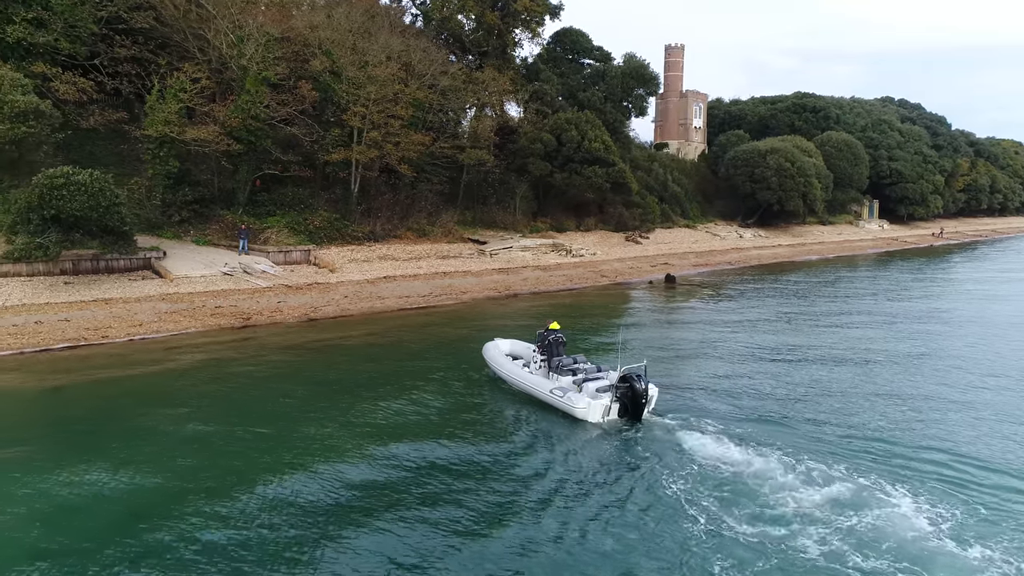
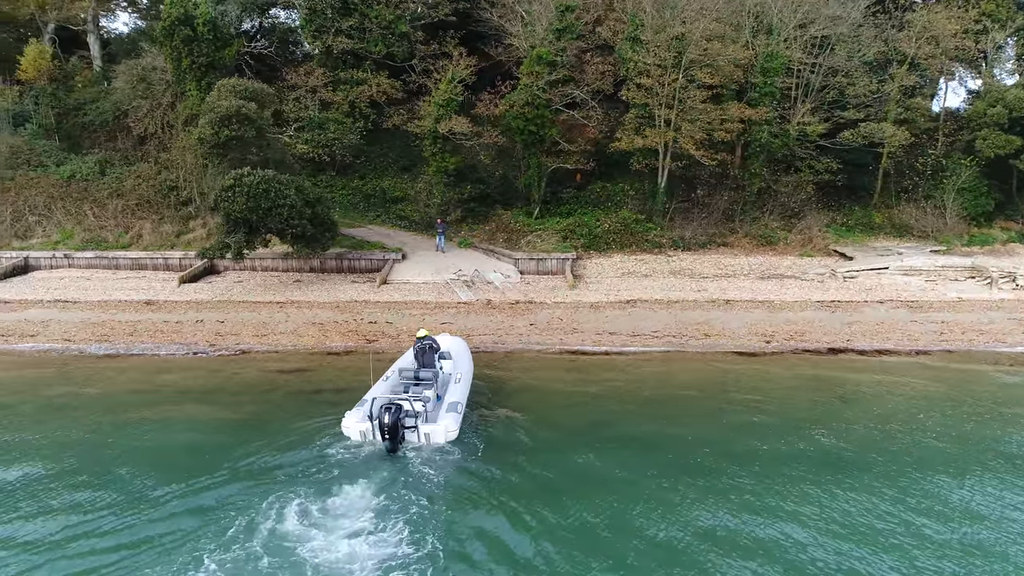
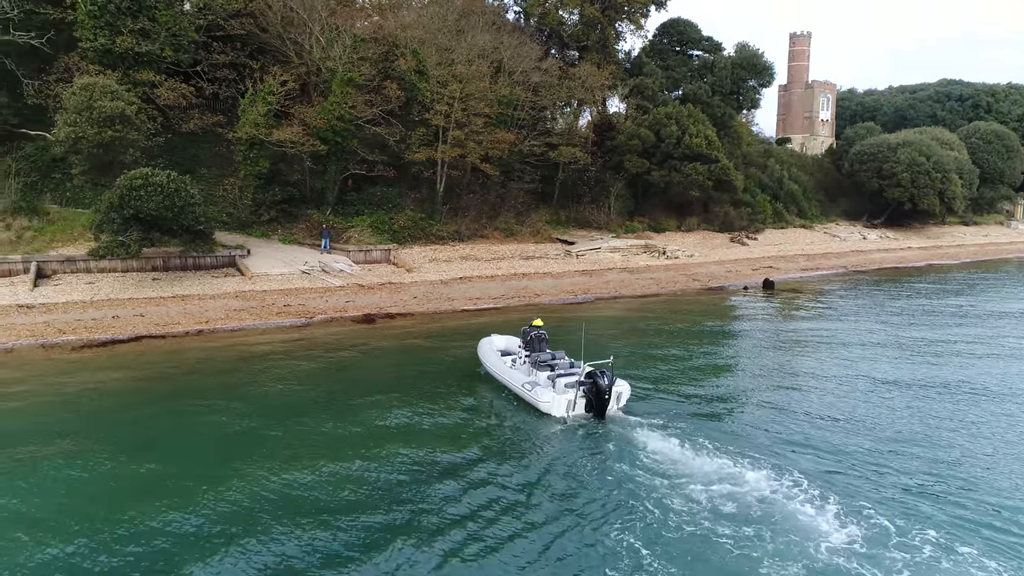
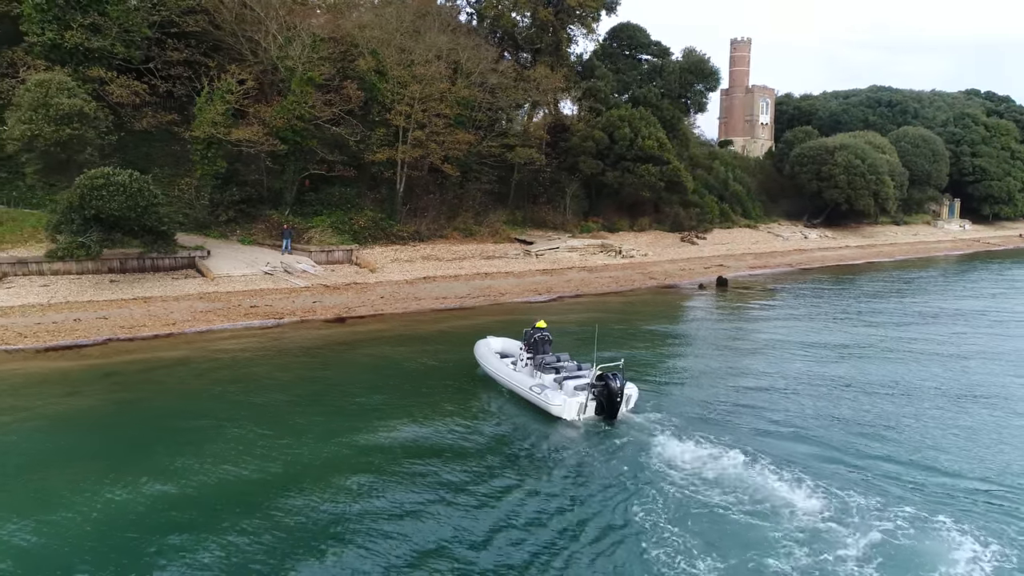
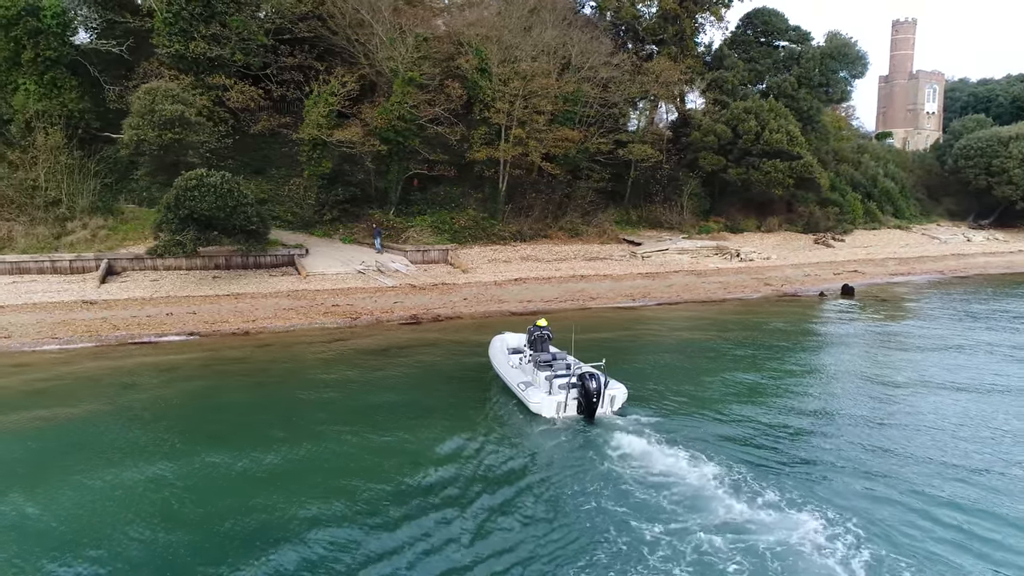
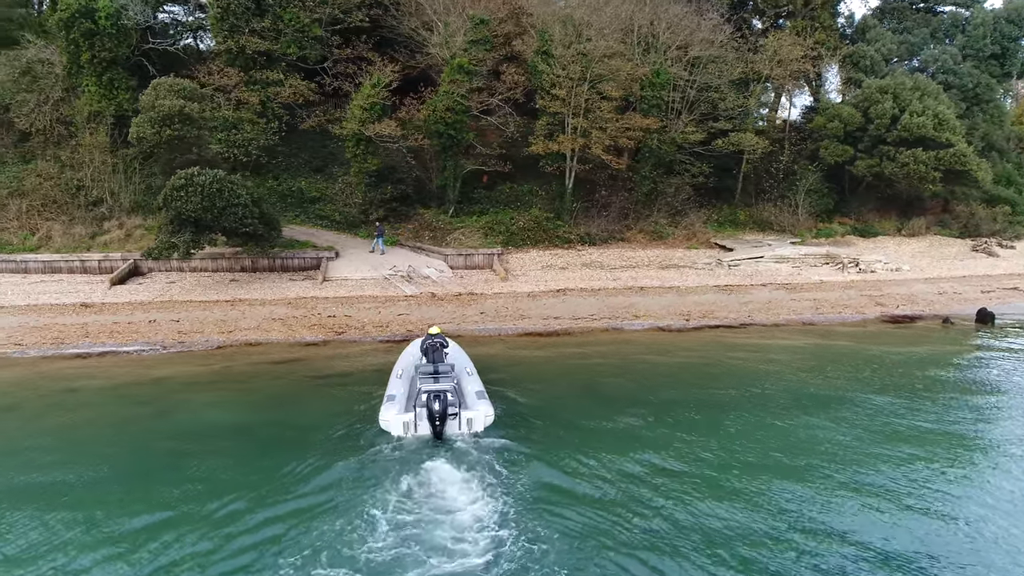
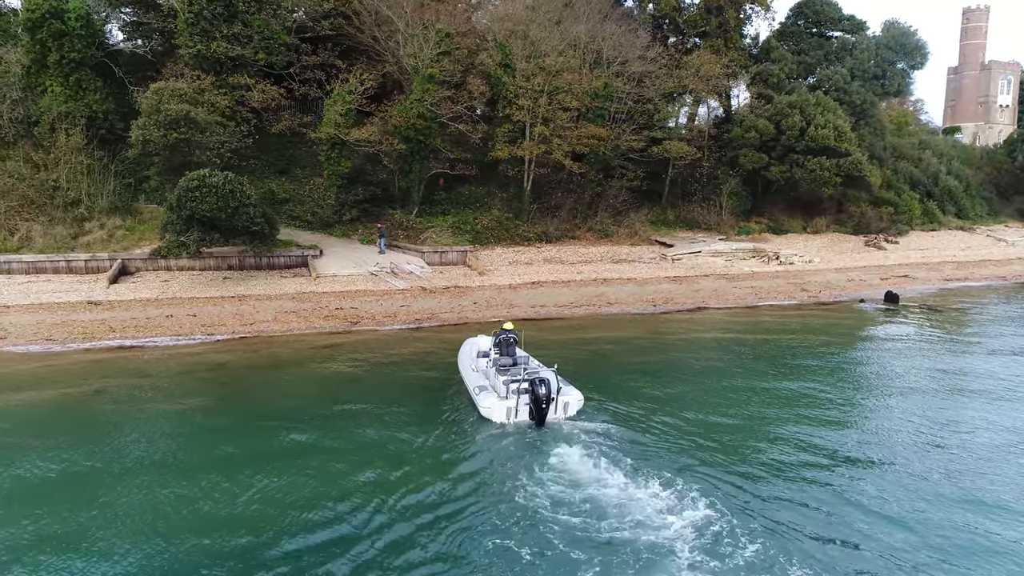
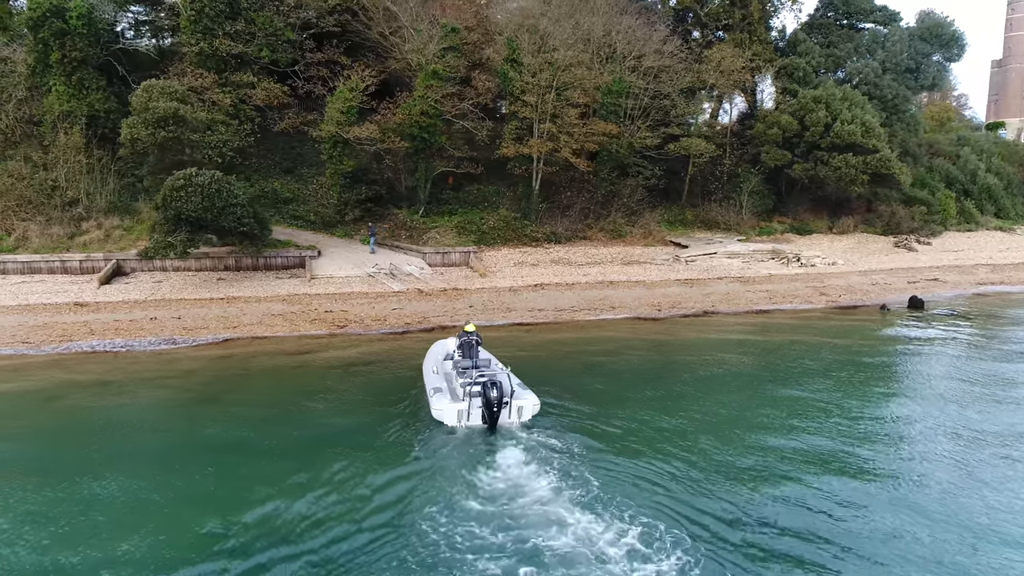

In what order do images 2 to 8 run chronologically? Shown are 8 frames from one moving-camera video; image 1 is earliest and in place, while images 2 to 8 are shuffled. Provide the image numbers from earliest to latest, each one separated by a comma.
4, 3, 5, 7, 8, 6, 2
